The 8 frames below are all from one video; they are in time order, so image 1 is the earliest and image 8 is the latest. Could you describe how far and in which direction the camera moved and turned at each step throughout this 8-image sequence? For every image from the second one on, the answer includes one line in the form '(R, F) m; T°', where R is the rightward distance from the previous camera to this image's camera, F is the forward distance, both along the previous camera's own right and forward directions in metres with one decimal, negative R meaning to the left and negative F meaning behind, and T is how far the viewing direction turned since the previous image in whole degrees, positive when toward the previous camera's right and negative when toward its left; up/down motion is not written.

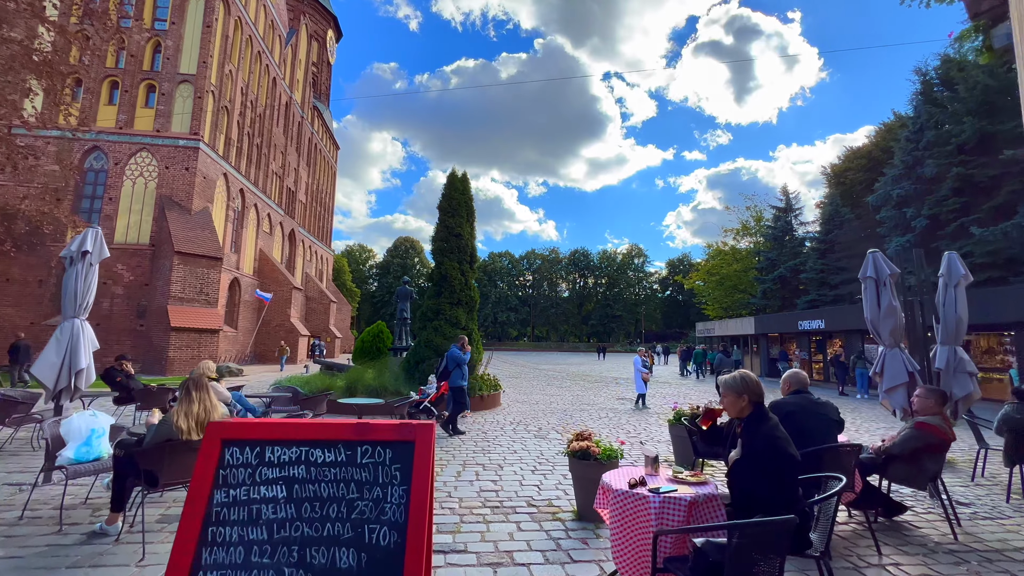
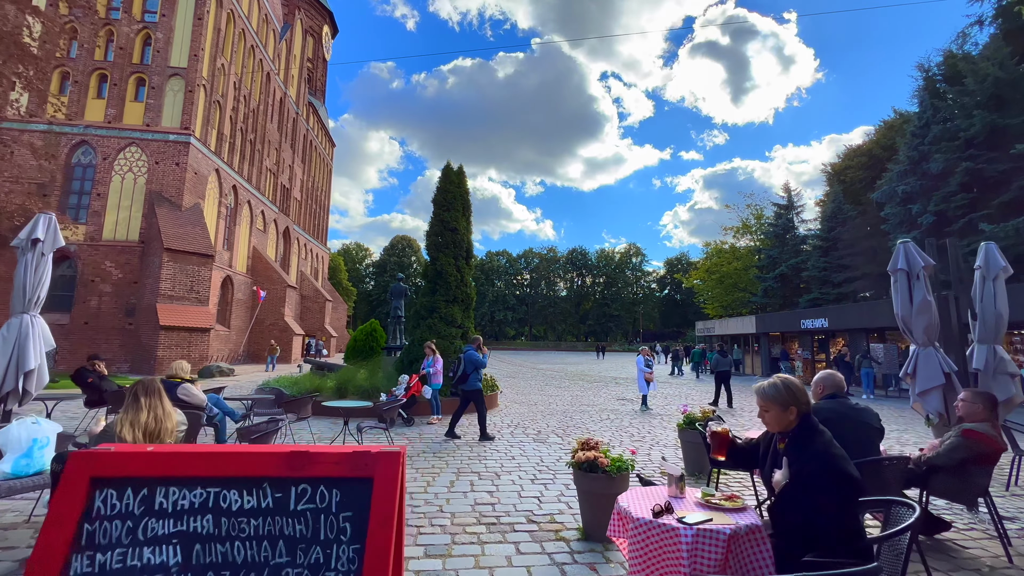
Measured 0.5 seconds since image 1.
(0.0, +0.4) m; 0°
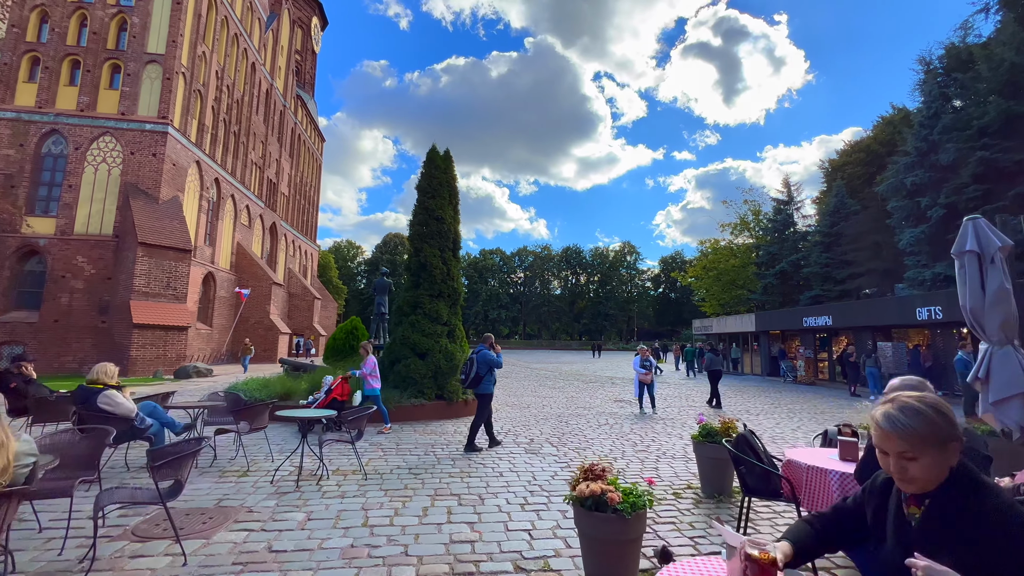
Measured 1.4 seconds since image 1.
(+0.1, +0.9) m; +1°
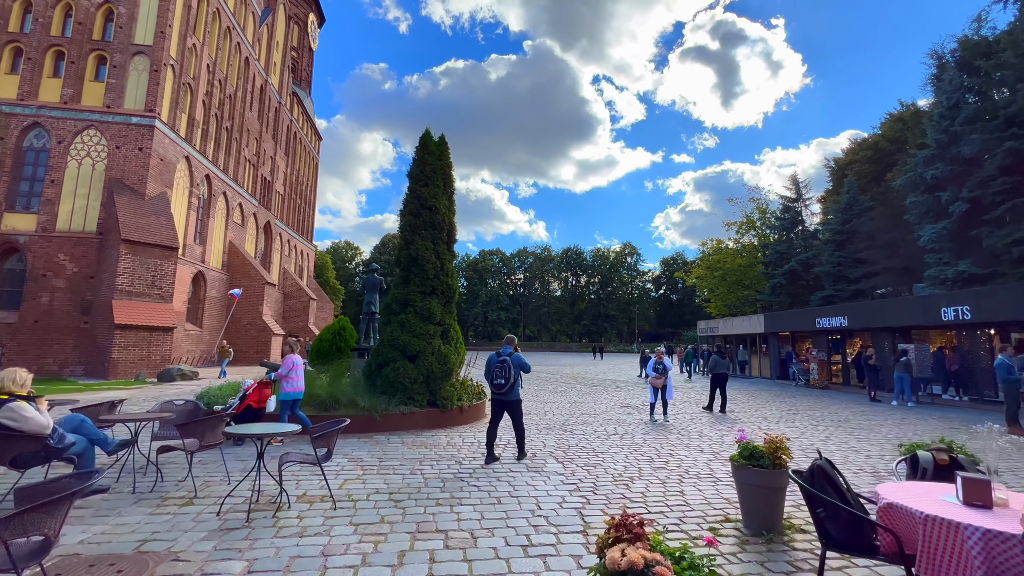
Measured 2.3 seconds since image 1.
(0.0, +0.9) m; 0°
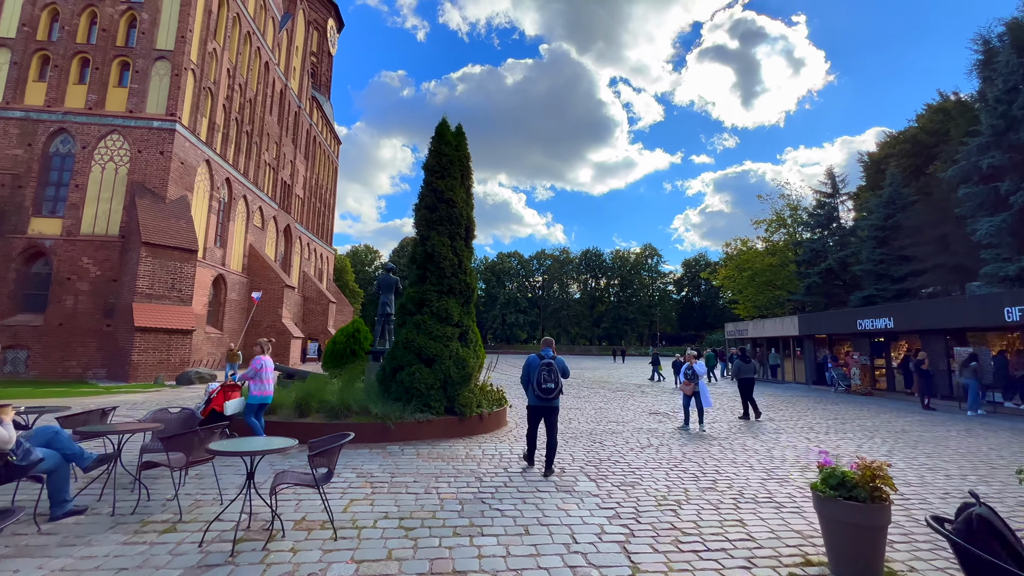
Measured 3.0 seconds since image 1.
(-0.1, +0.7) m; -2°
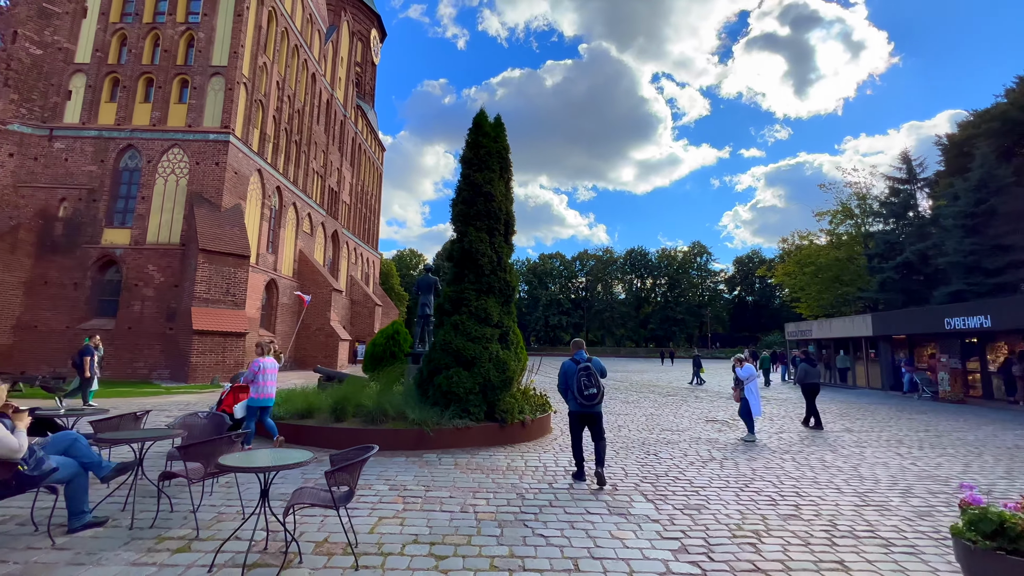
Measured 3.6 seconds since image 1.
(0.0, +0.6) m; -5°
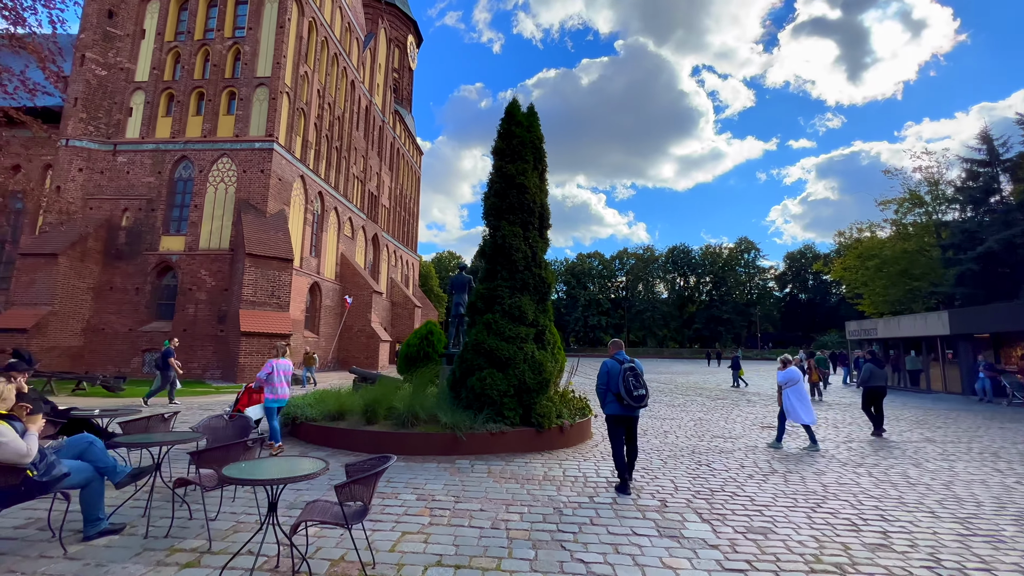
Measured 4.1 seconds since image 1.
(0.0, +0.4) m; -5°
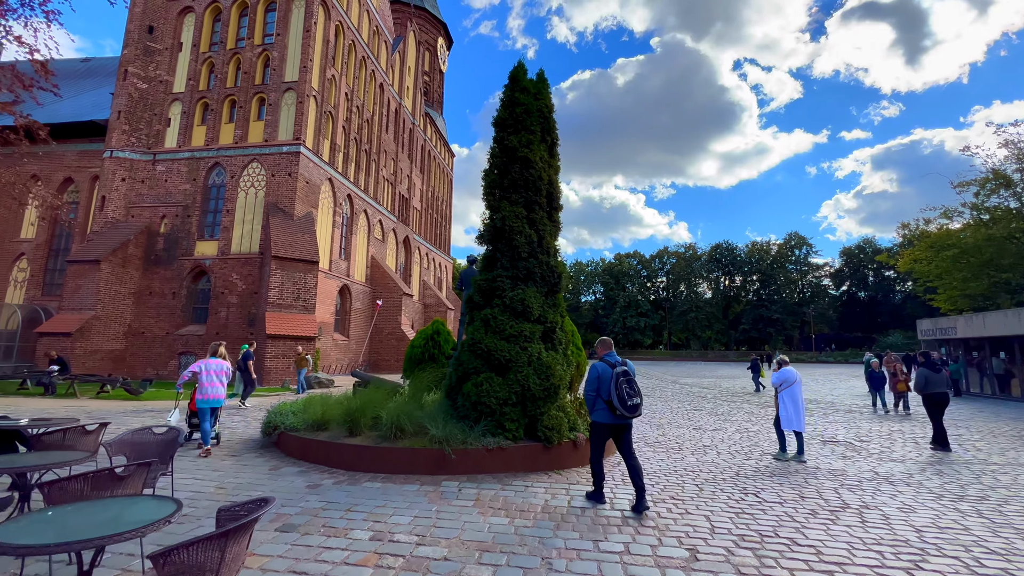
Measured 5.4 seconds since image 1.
(+0.5, +1.1) m; -5°
